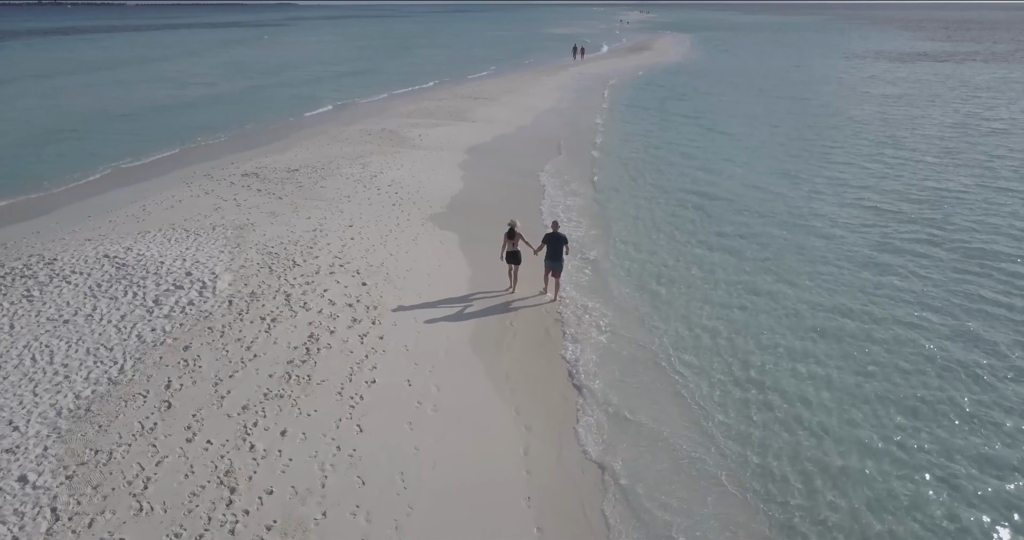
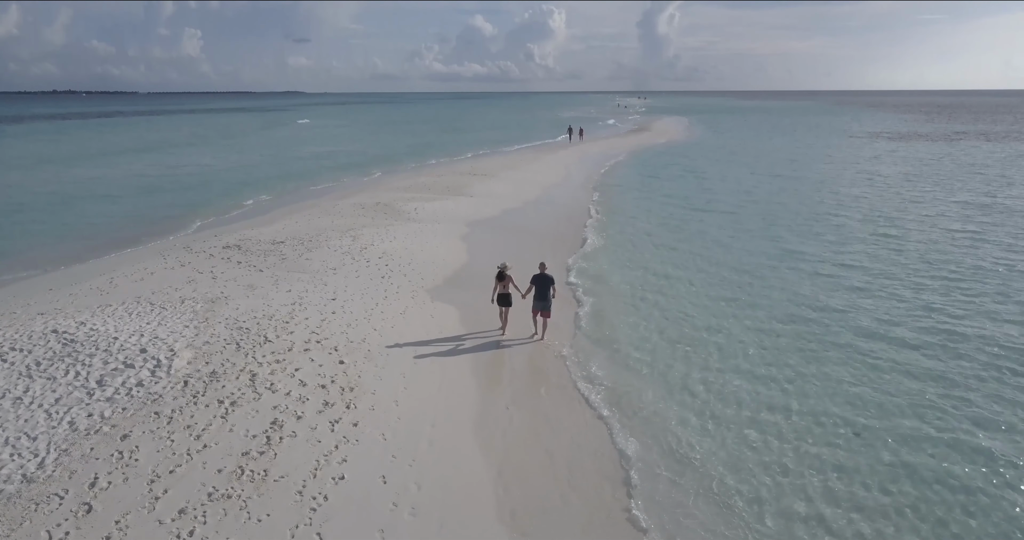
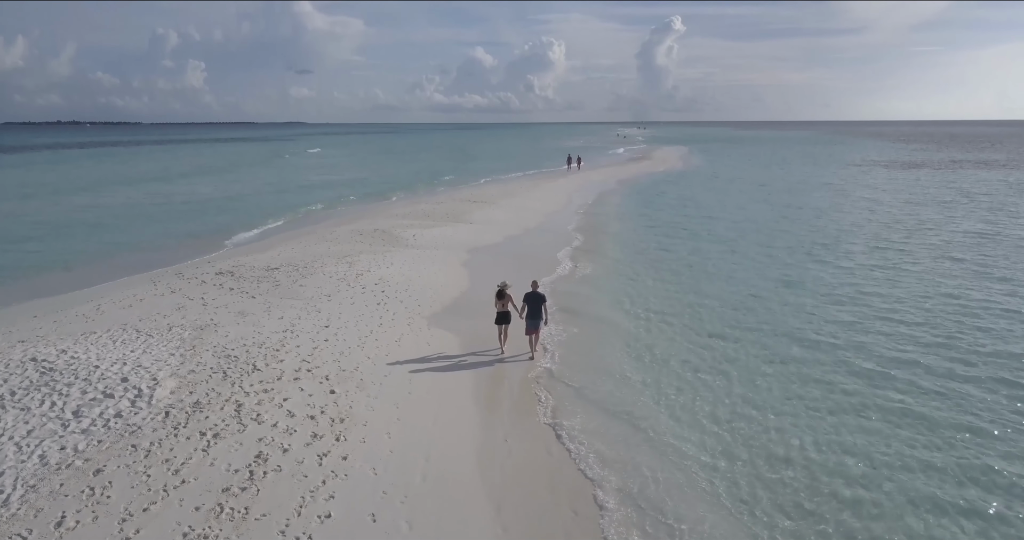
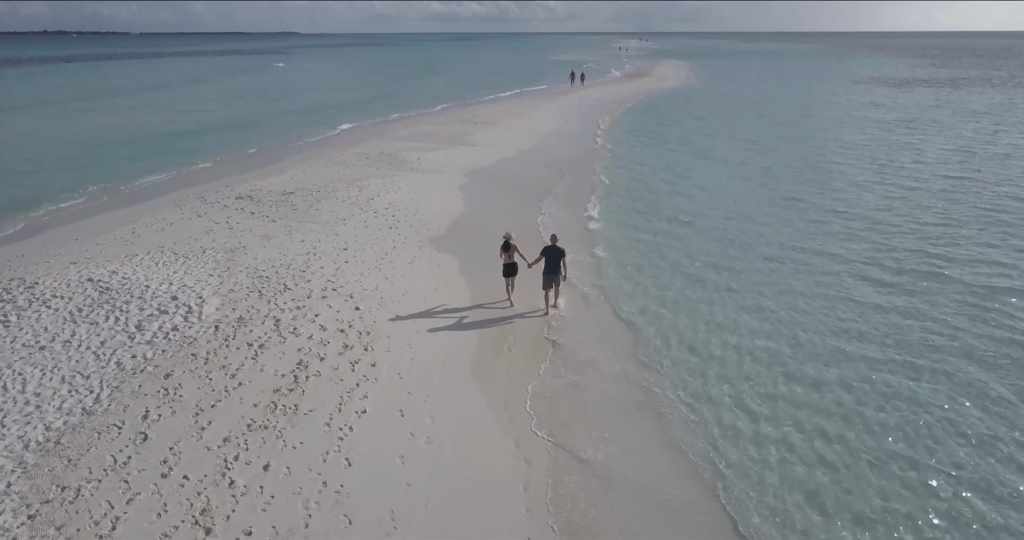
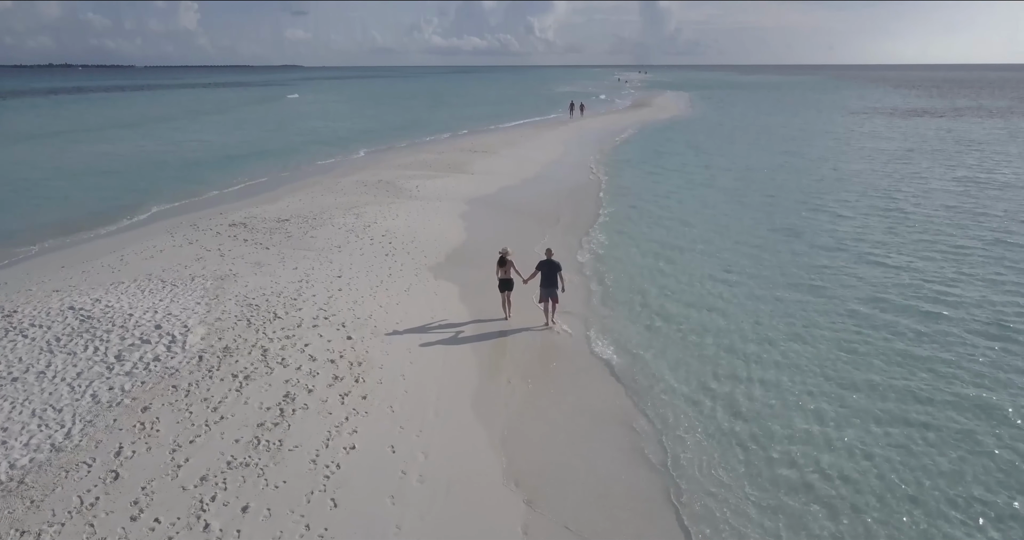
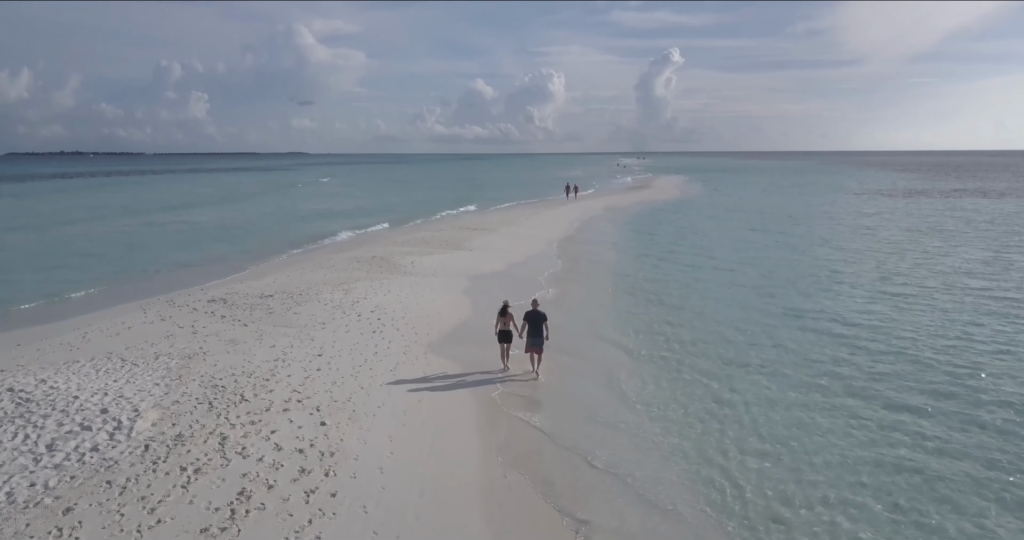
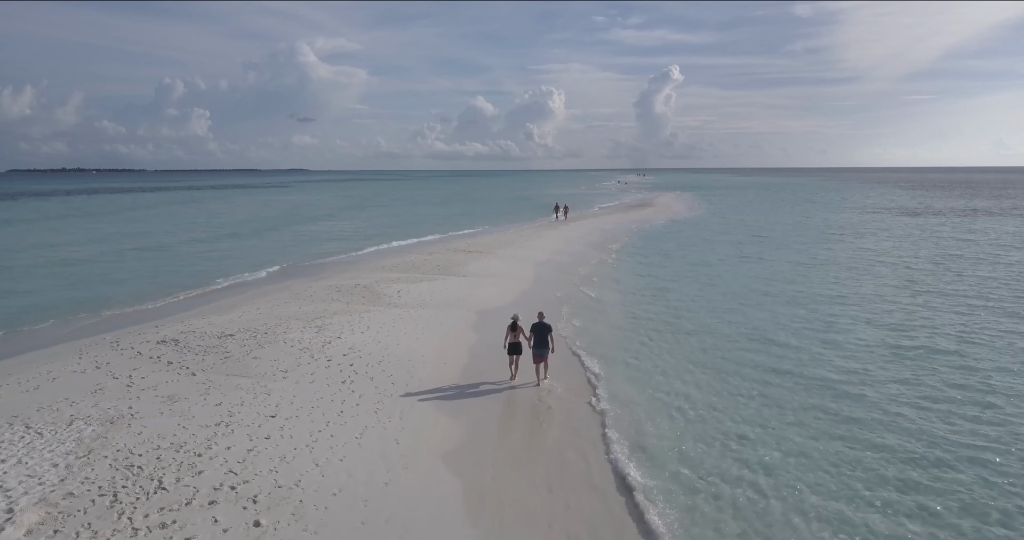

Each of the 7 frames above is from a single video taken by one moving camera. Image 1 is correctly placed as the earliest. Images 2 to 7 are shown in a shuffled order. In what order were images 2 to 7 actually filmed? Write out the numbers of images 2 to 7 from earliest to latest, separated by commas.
4, 5, 2, 3, 6, 7
